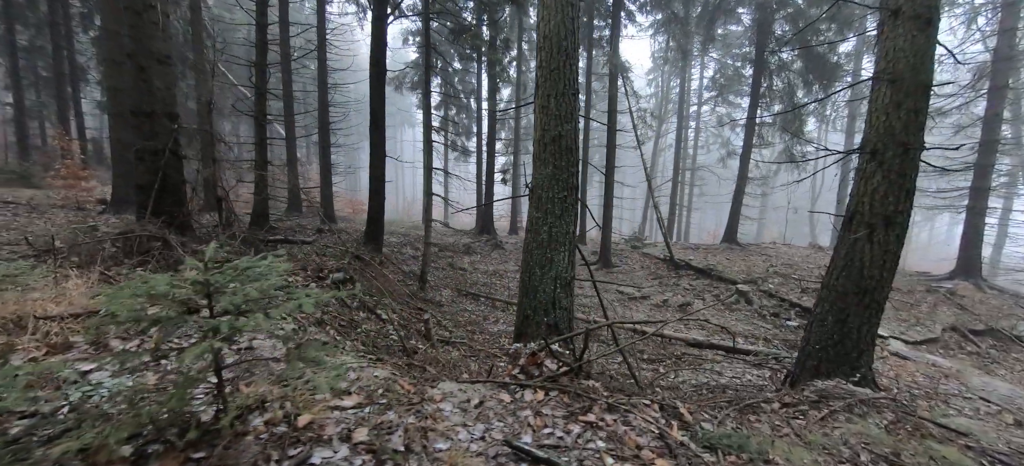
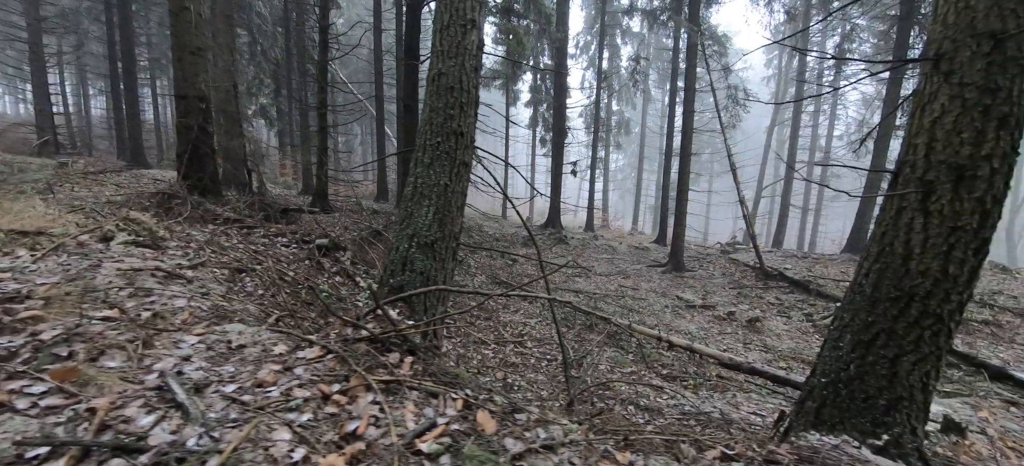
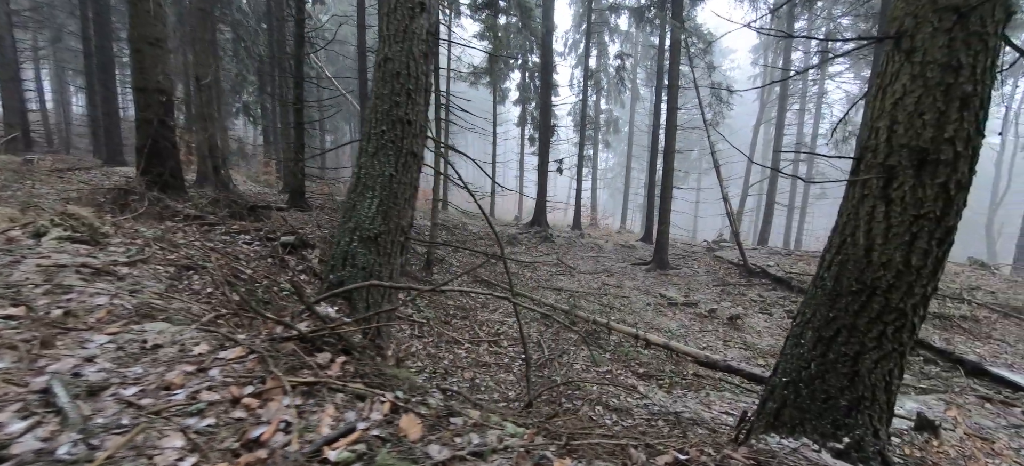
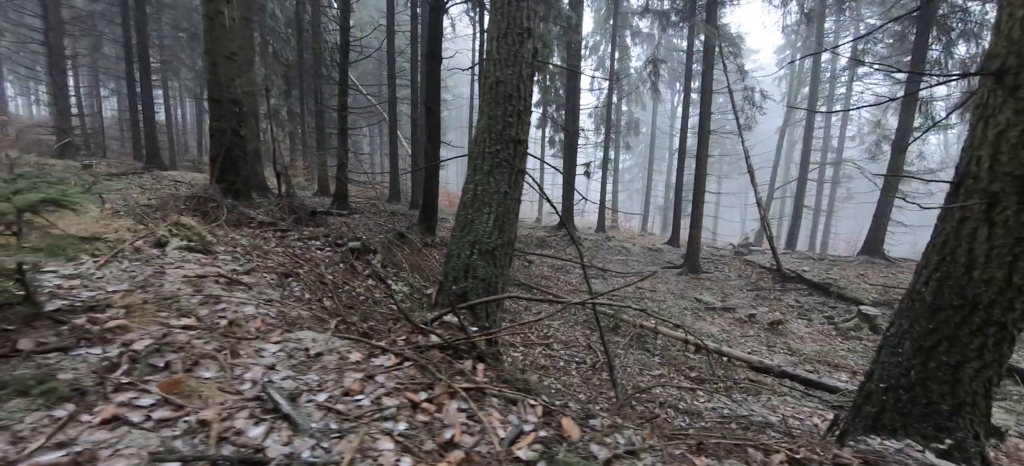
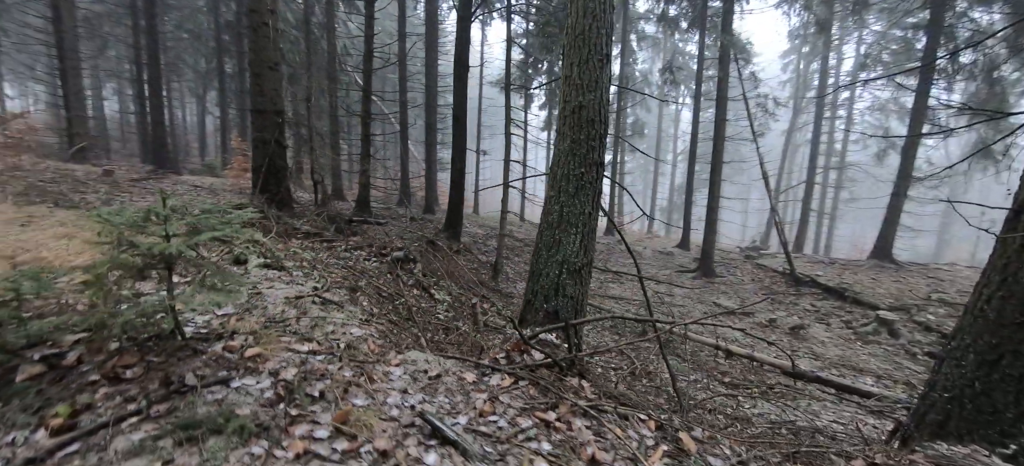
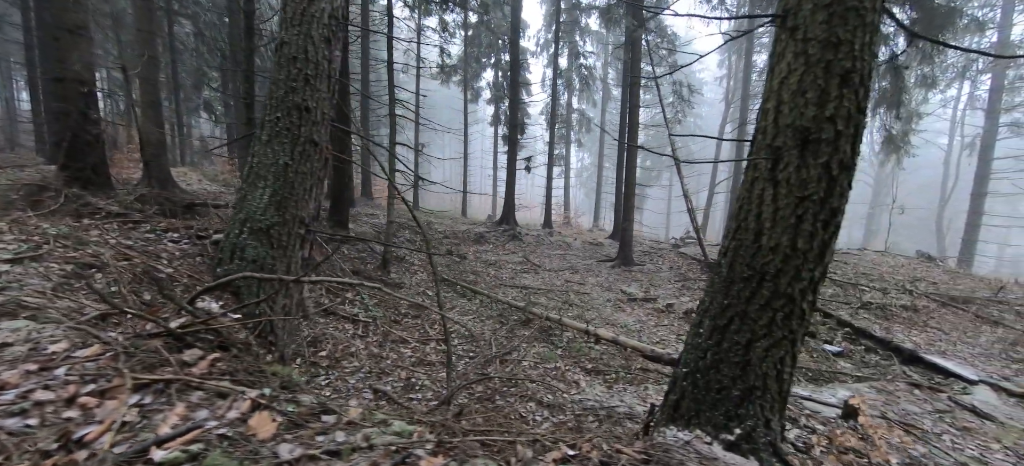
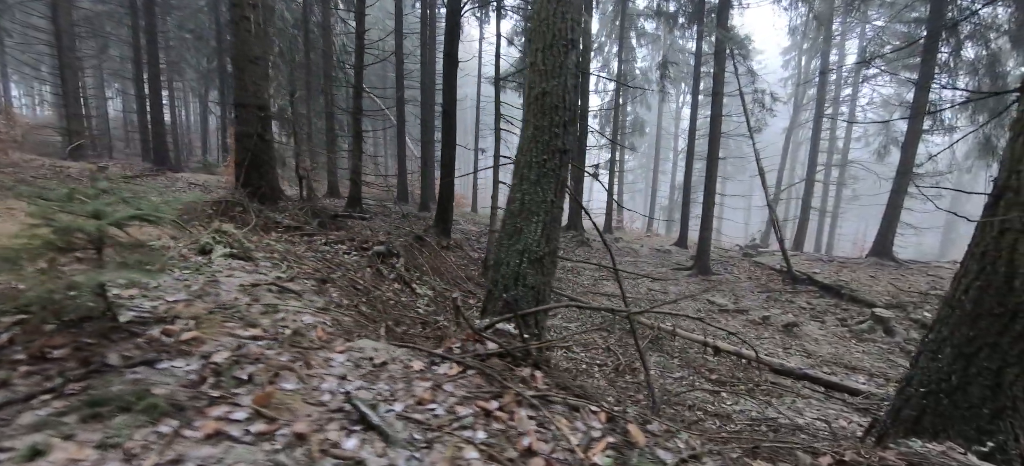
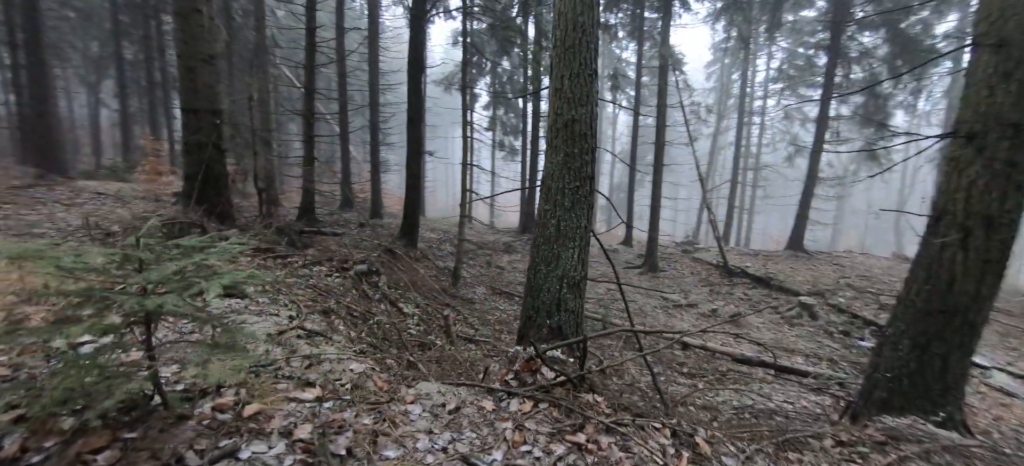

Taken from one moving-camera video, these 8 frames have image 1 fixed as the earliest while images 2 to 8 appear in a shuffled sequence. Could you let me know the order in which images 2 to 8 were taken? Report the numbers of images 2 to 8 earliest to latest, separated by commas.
8, 5, 7, 4, 2, 3, 6
